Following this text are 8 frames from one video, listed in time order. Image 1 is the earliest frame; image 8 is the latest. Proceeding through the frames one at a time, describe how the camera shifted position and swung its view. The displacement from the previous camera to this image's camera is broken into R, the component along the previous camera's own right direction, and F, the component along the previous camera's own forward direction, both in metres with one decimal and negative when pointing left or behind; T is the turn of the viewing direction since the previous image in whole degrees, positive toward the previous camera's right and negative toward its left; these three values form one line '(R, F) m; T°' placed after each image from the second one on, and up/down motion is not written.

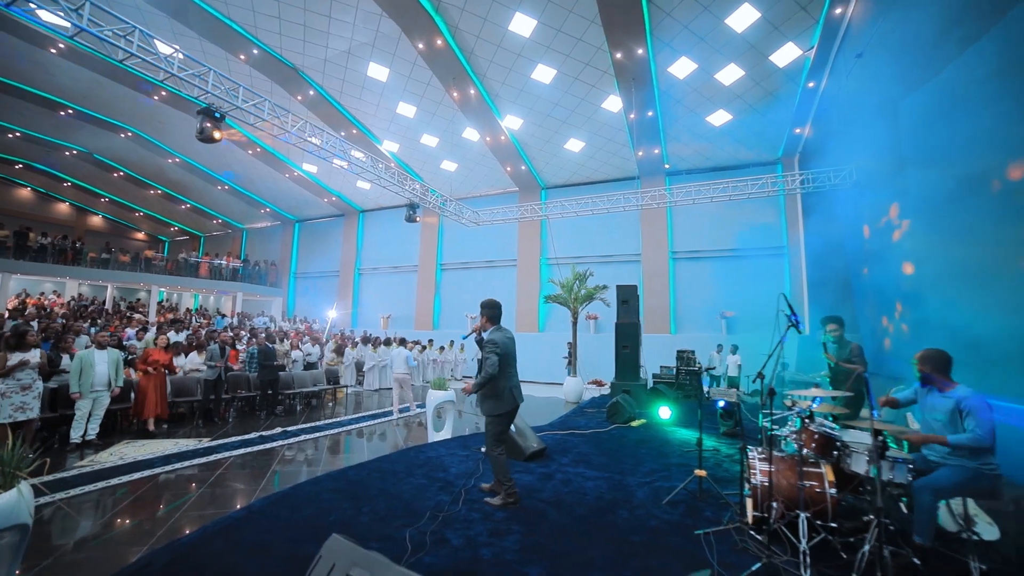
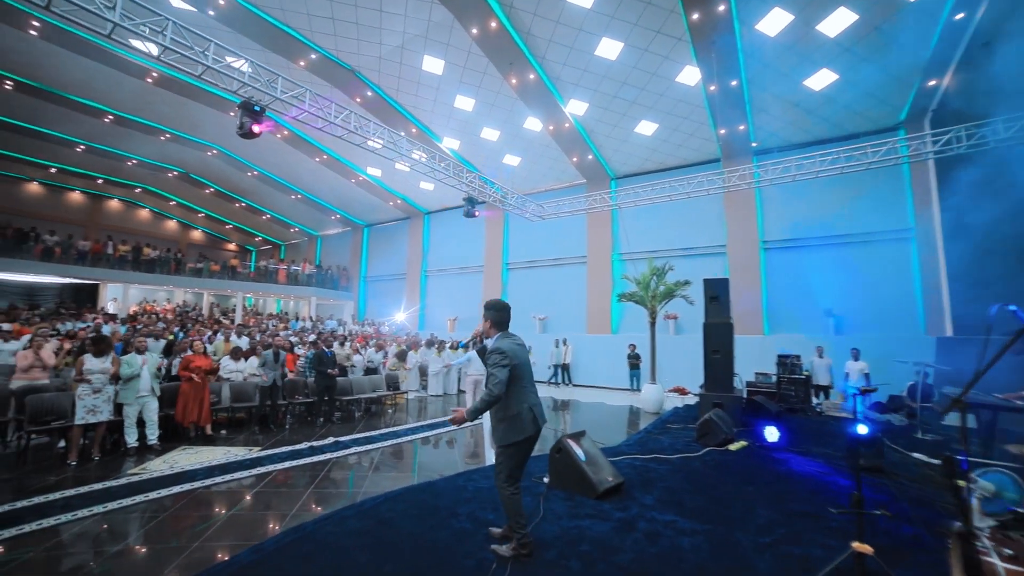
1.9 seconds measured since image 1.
(0.0, +0.8) m; -9°
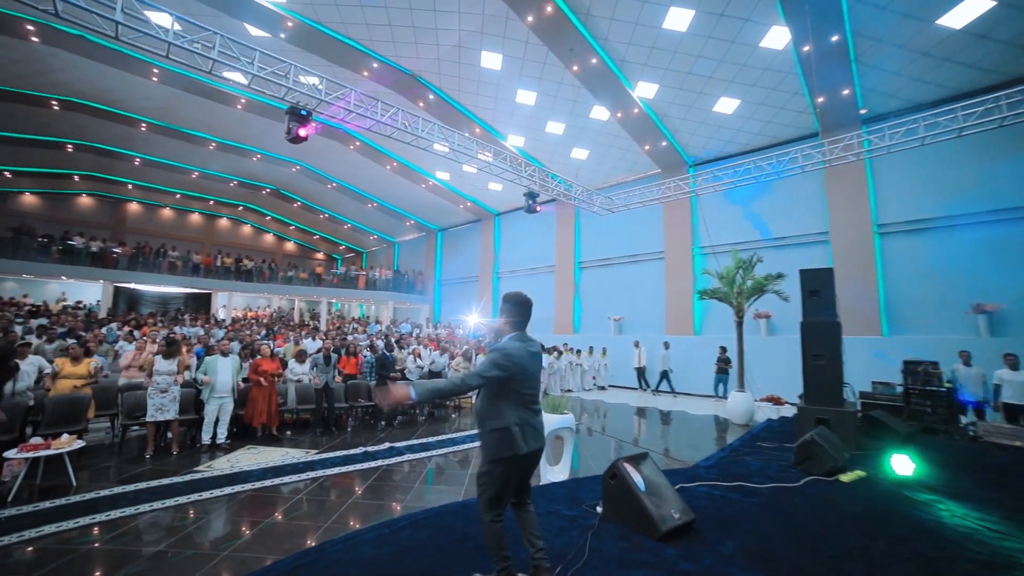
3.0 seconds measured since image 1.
(+0.3, +0.5) m; -10°
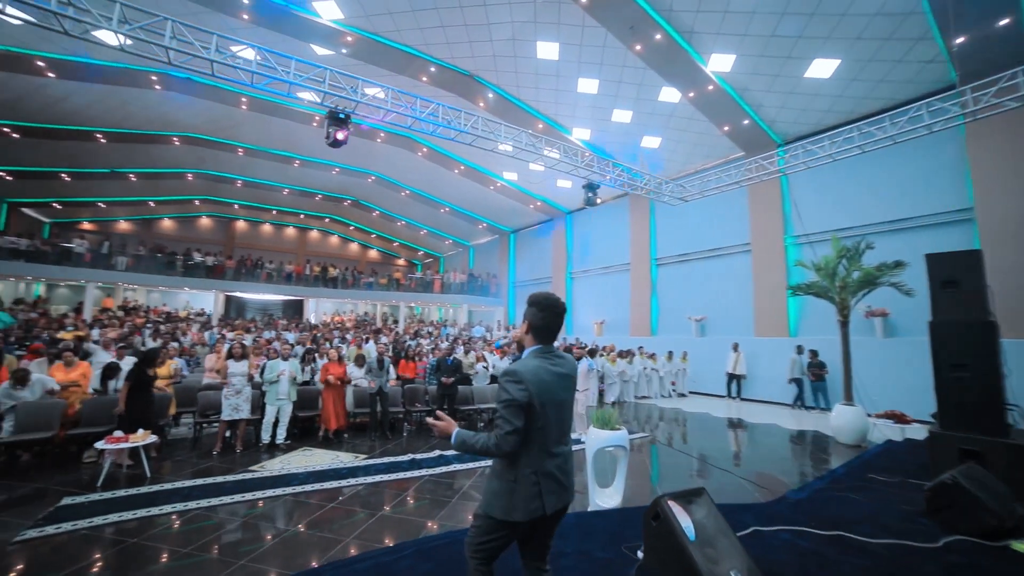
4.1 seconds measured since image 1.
(+0.4, +0.5) m; -11°
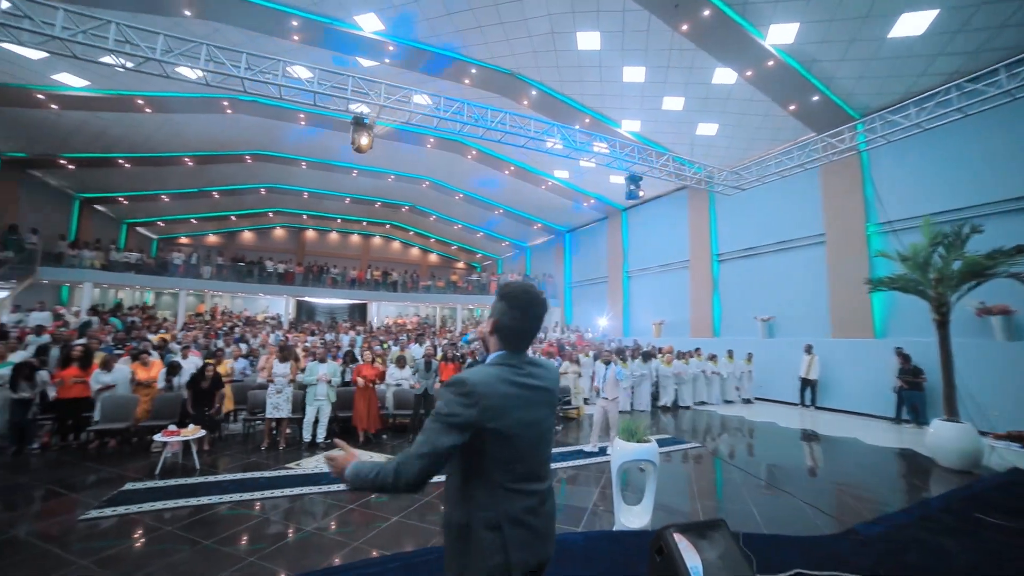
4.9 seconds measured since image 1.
(+0.4, +0.2) m; -8°
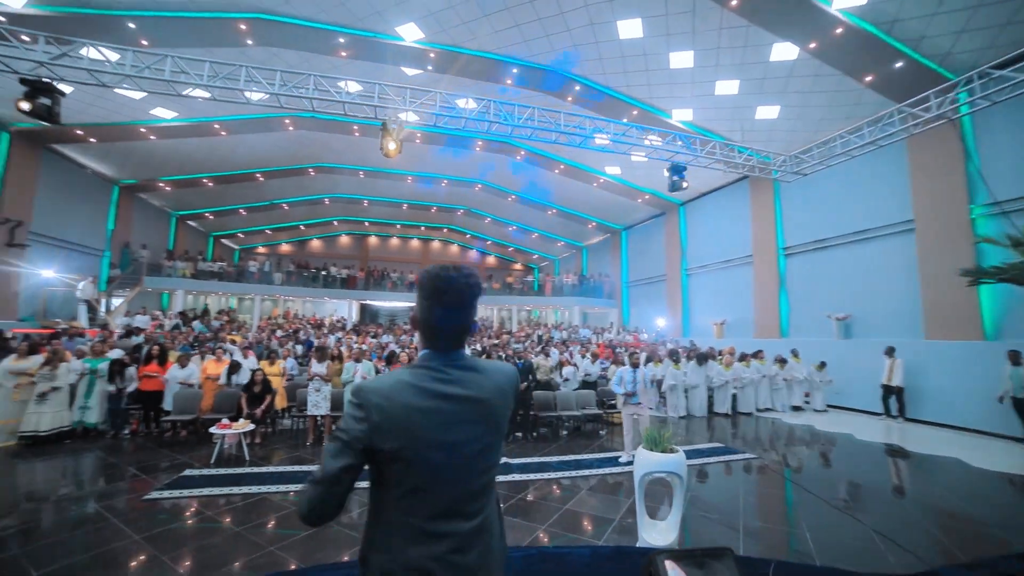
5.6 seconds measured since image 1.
(+0.4, +0.2) m; -8°
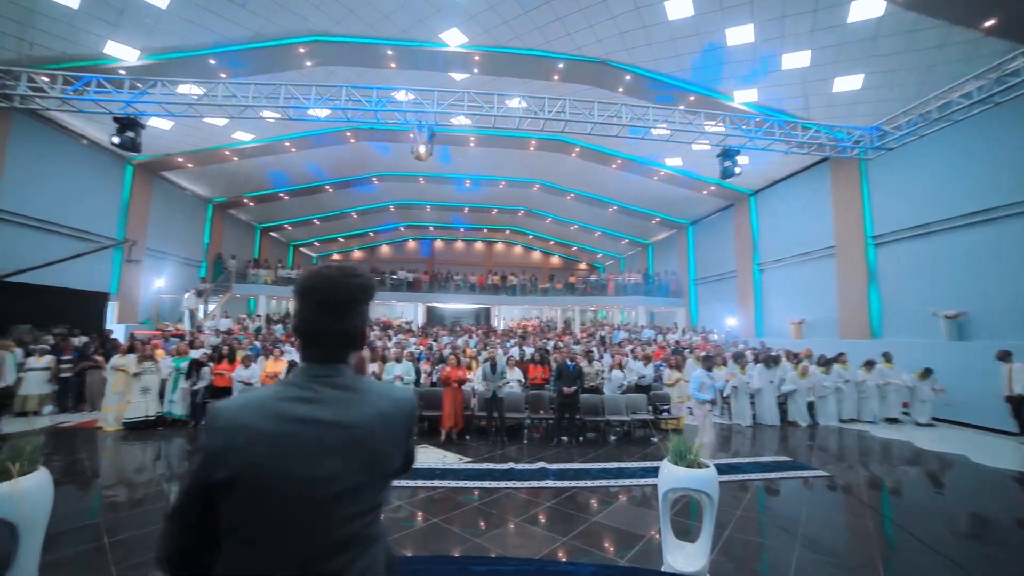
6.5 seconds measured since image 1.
(+0.5, +0.2) m; -9°
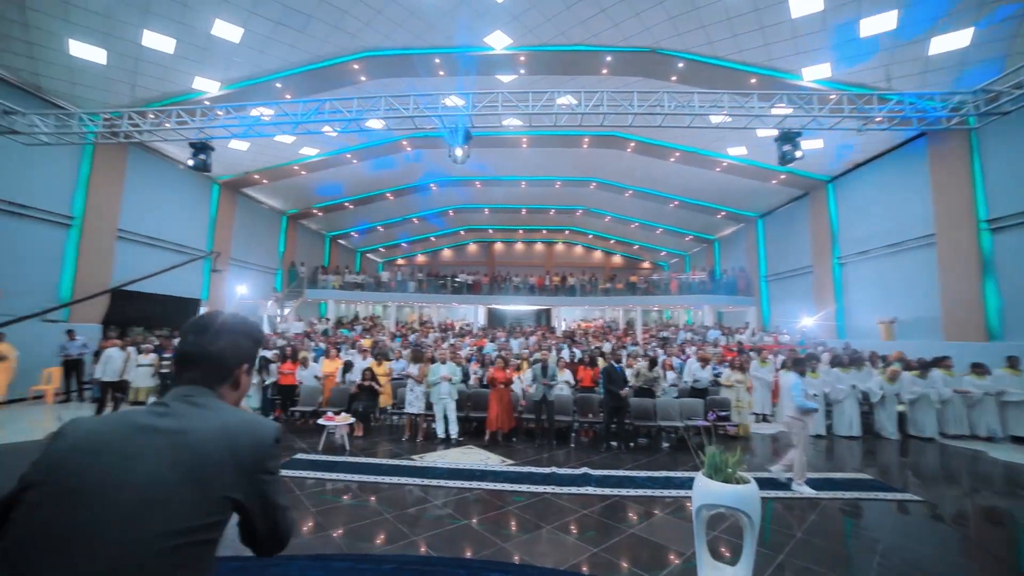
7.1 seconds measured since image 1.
(+0.3, +0.1) m; -9°
